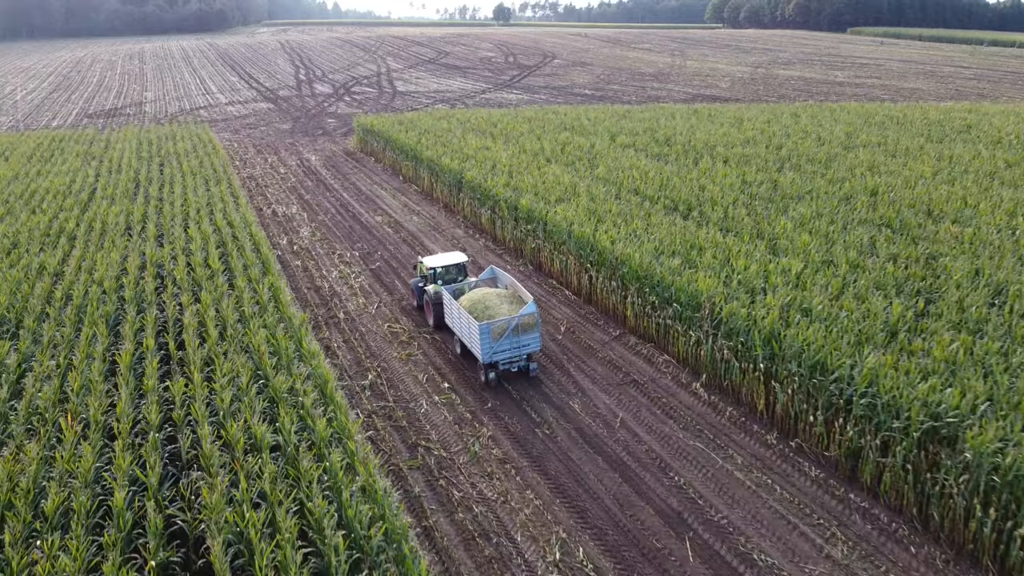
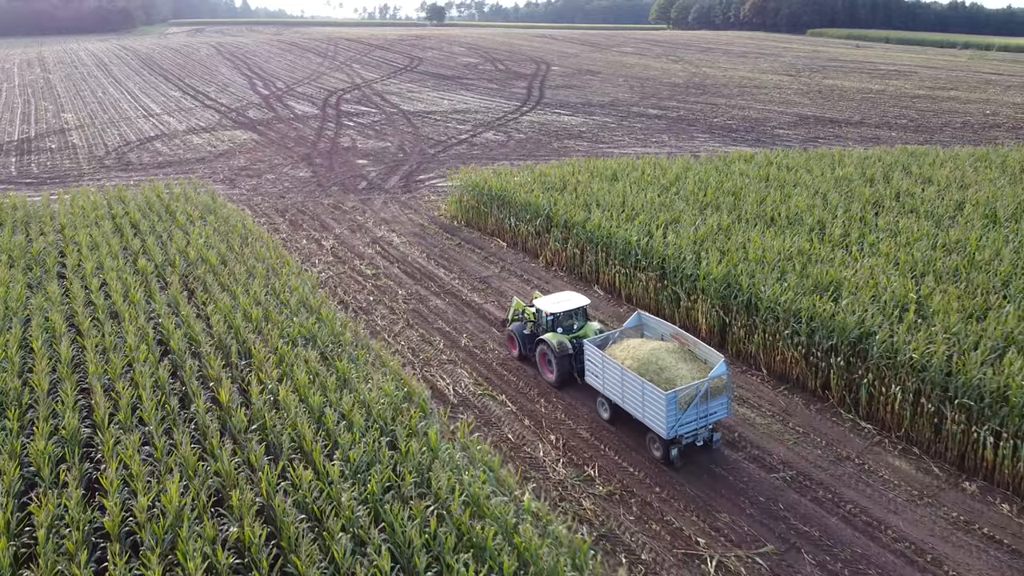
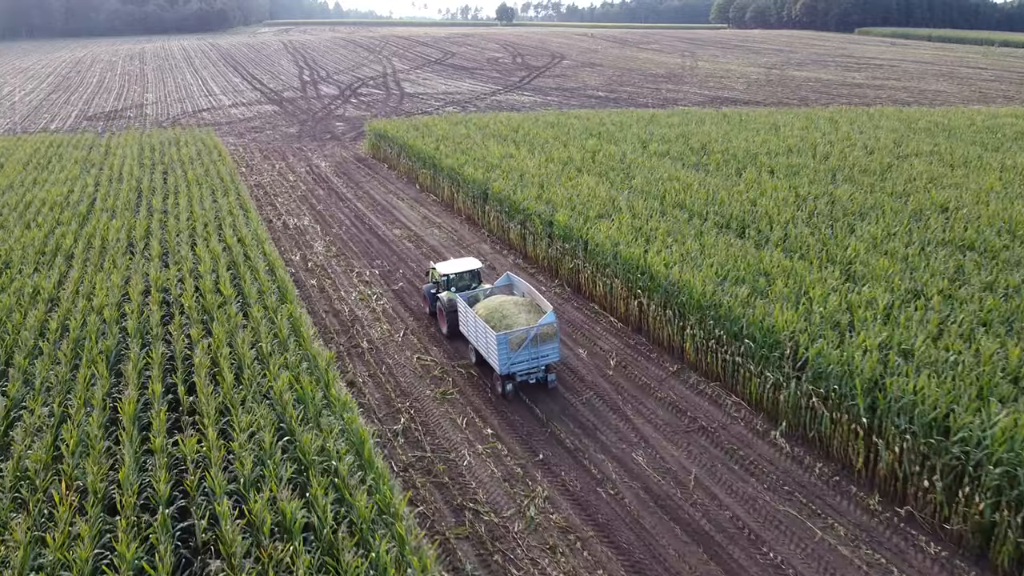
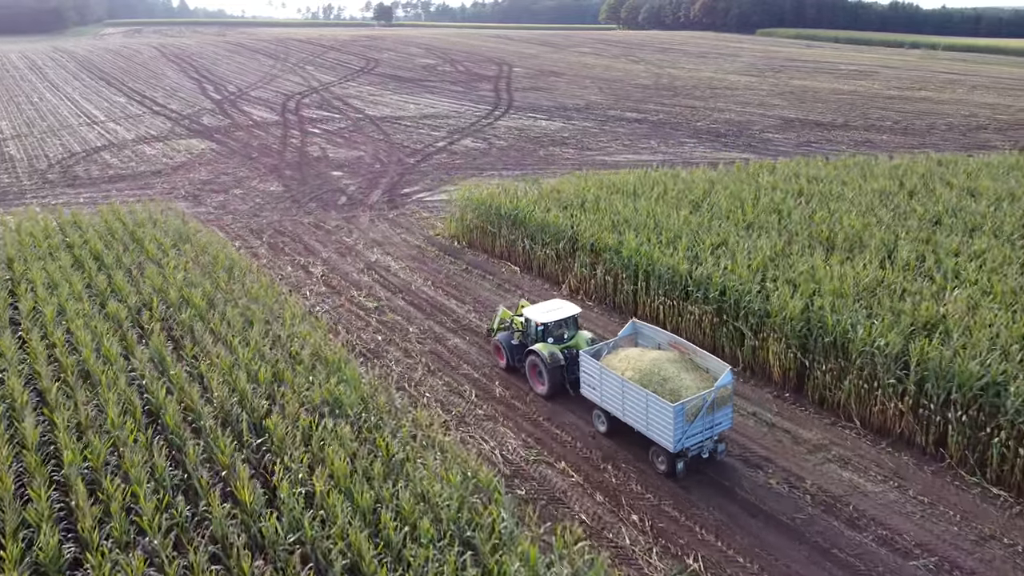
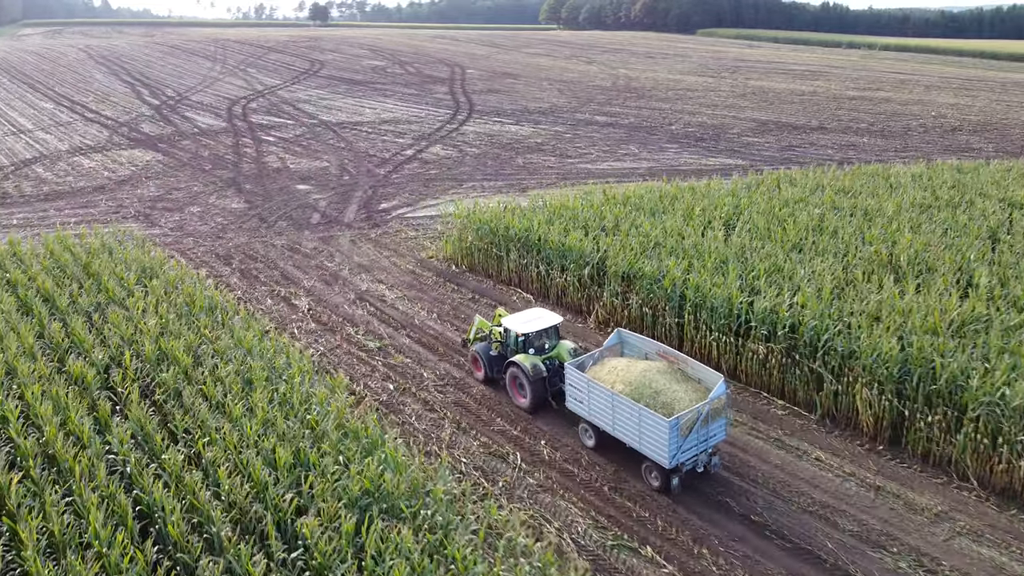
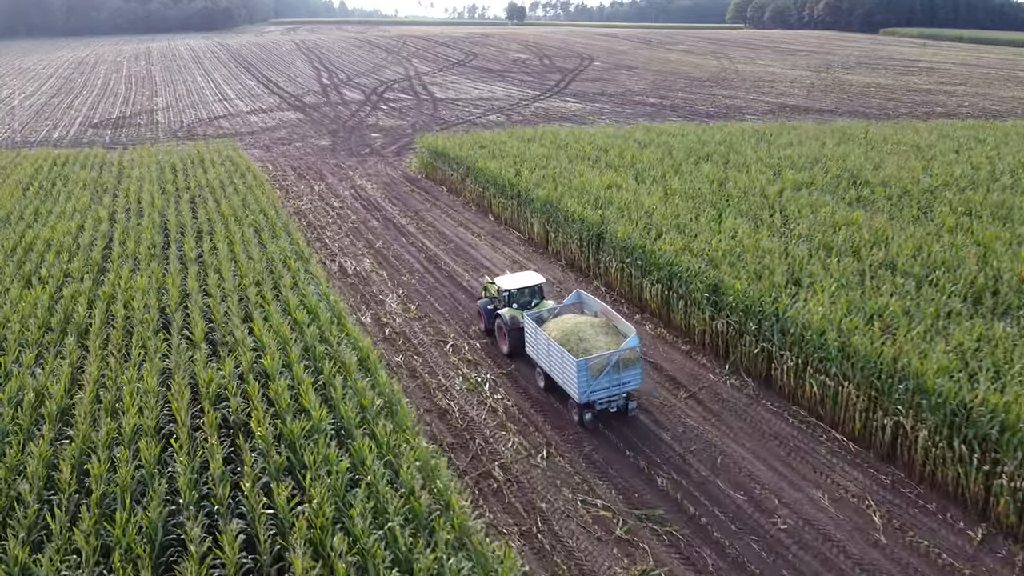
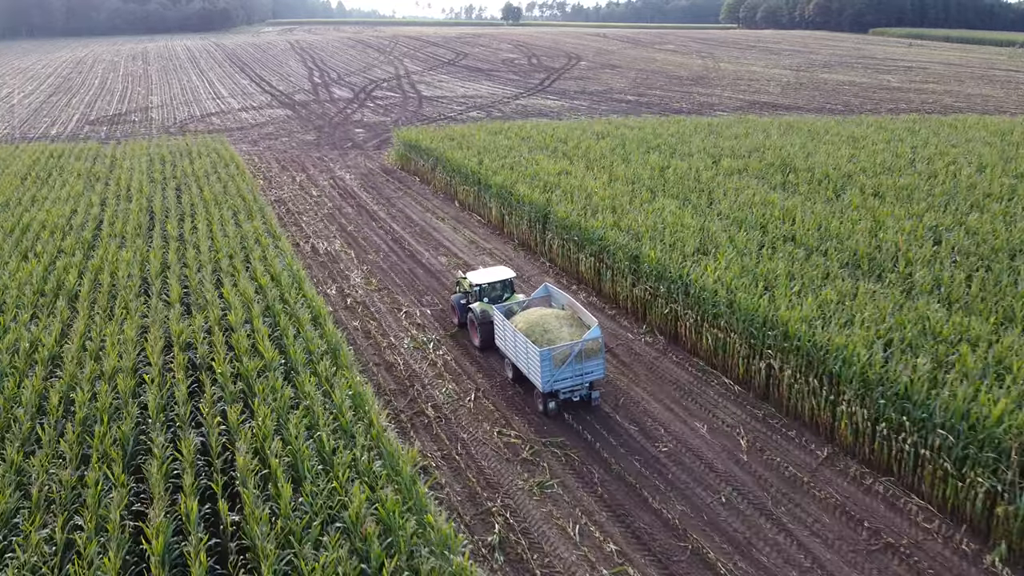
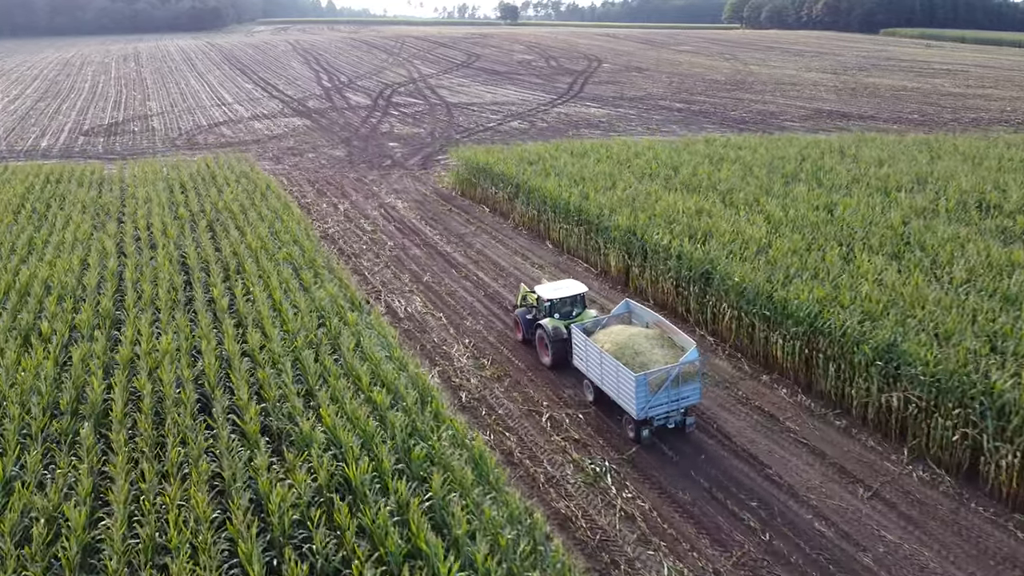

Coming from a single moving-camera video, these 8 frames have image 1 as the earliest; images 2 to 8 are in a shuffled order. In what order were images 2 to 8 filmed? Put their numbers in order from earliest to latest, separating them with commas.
3, 7, 6, 8, 2, 4, 5
